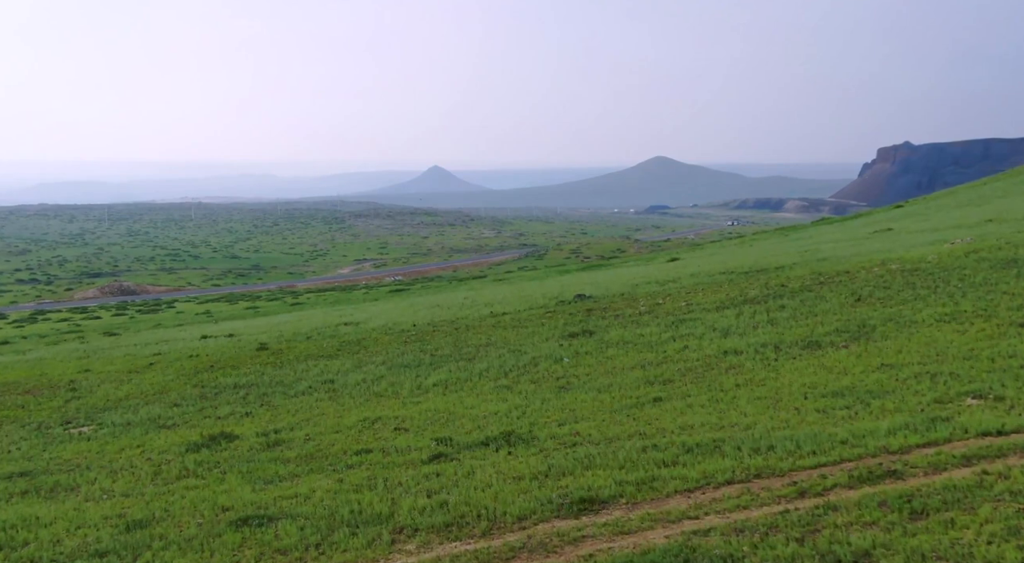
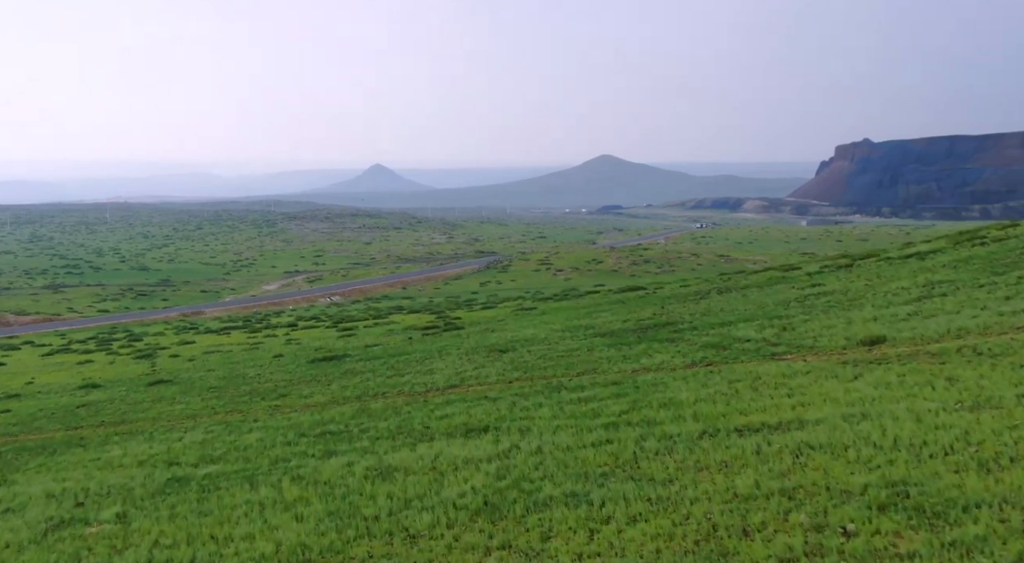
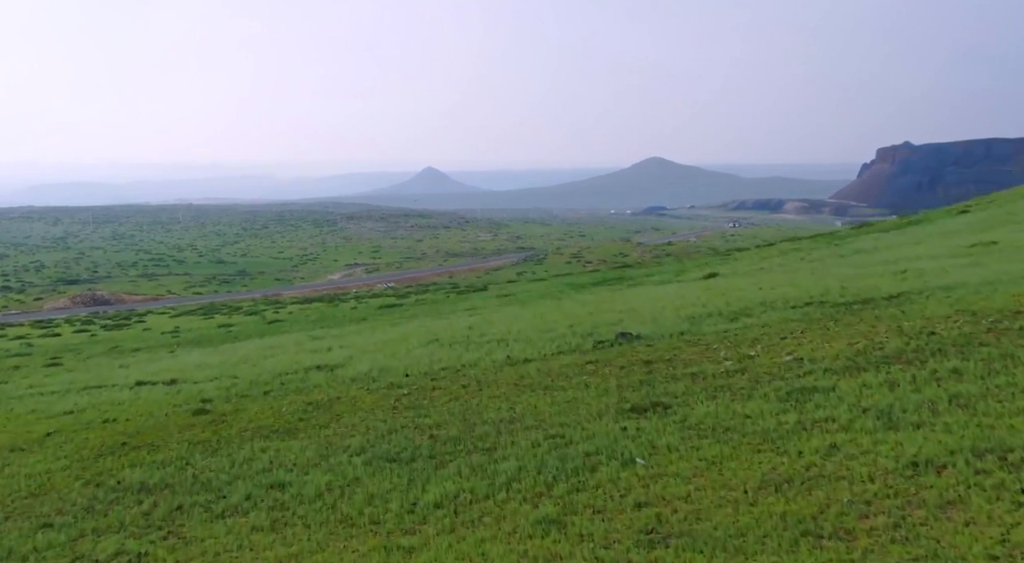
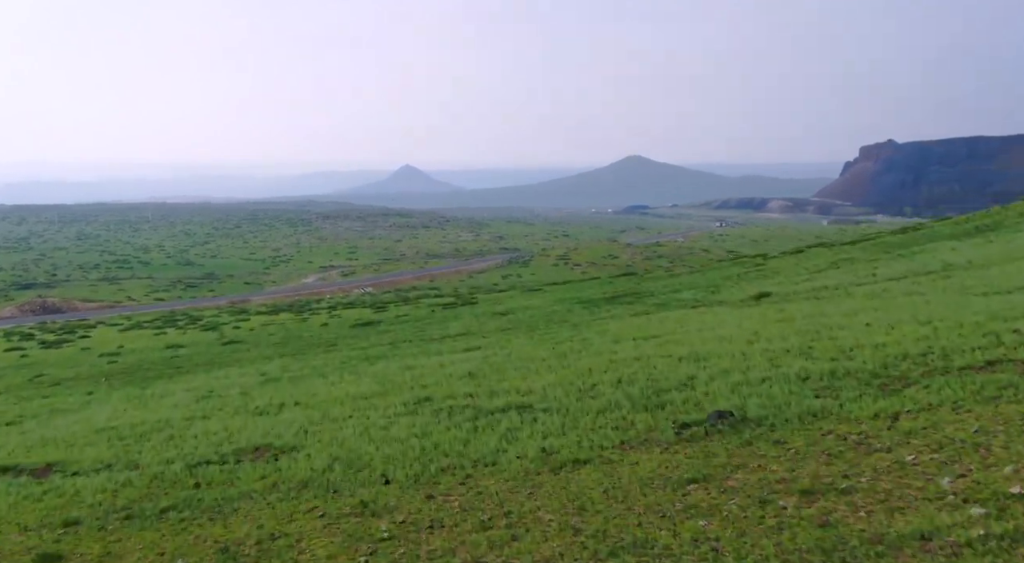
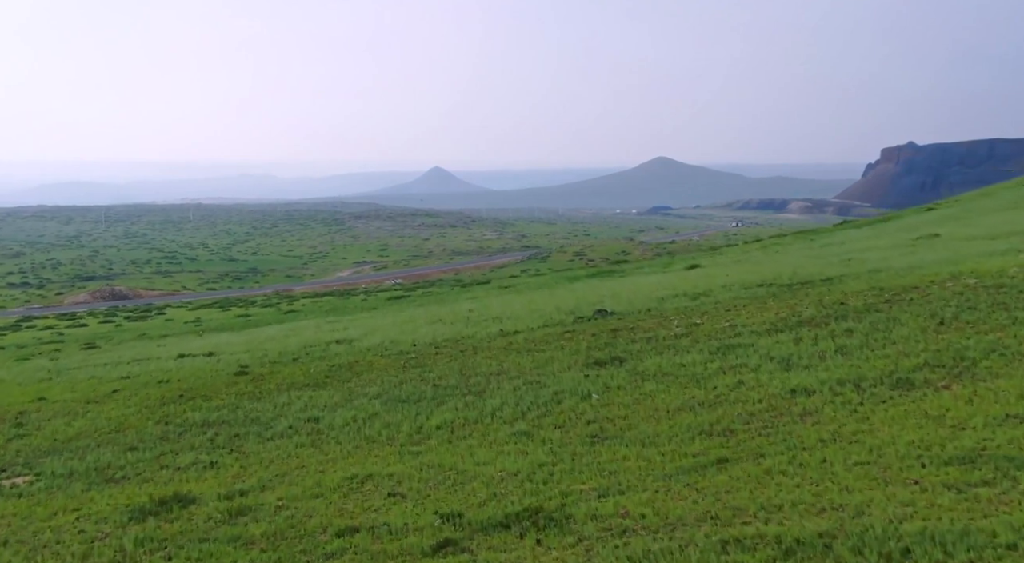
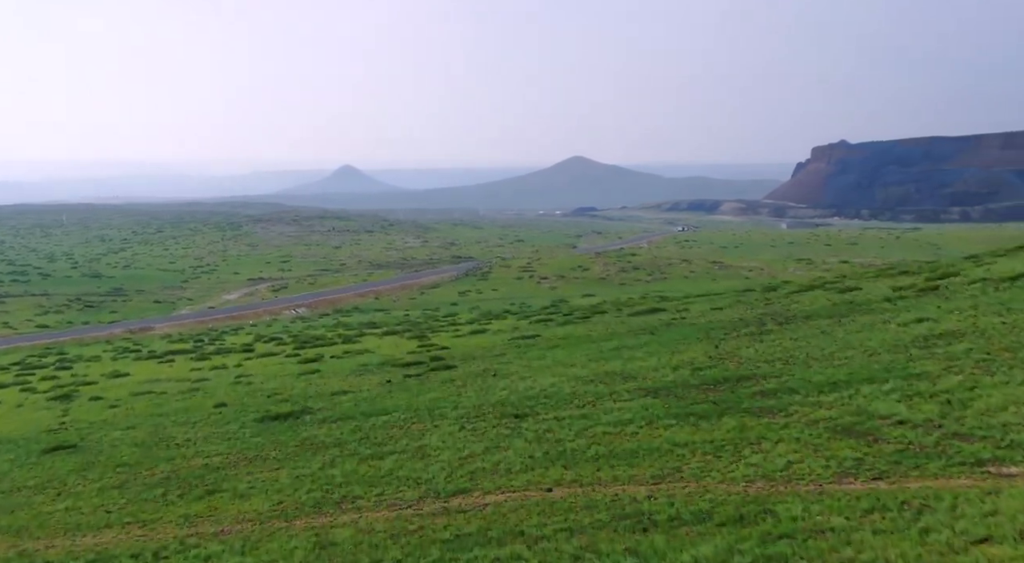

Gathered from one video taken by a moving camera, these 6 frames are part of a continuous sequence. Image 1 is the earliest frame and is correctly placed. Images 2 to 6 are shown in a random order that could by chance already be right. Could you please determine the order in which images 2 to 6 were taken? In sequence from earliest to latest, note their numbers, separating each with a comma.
5, 3, 4, 2, 6
